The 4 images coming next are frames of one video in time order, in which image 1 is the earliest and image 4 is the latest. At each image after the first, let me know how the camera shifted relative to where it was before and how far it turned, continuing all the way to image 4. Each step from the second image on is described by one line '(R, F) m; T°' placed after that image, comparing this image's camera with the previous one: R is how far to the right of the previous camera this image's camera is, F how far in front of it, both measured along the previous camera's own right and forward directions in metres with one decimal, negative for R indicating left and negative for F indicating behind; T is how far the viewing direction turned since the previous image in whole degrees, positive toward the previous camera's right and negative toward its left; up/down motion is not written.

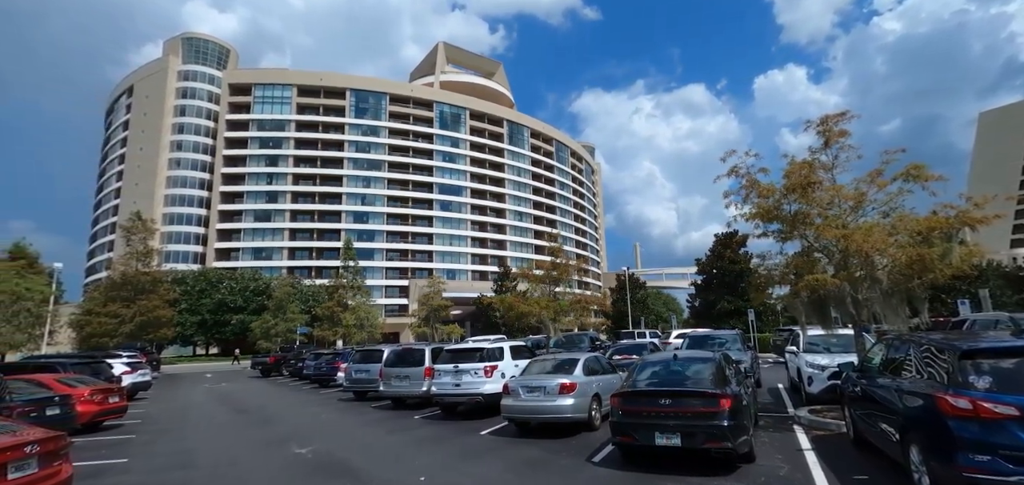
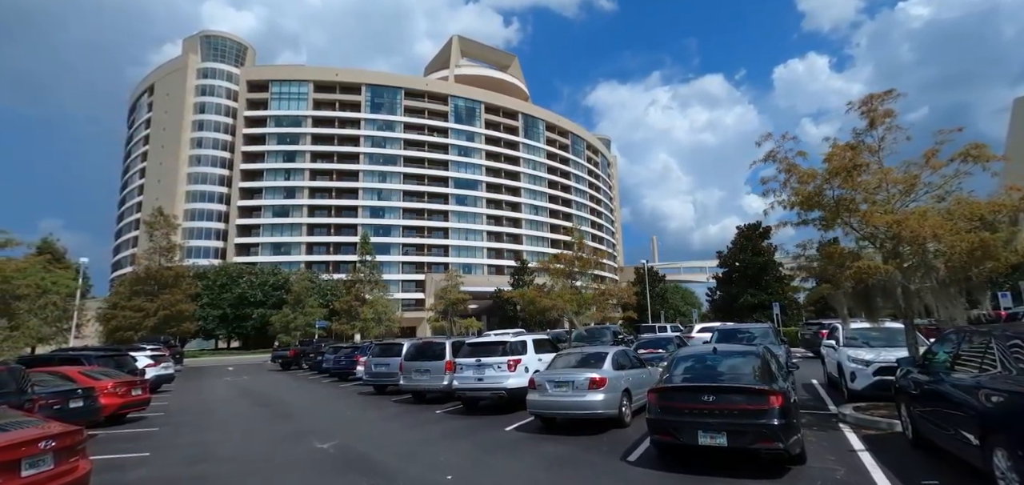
(-0.2, +0.4) m; -2°
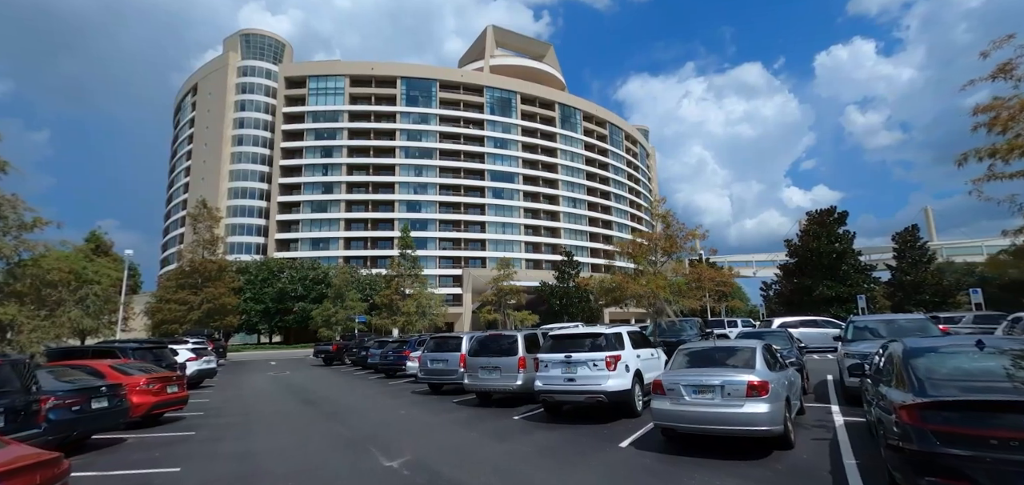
(-1.3, +2.2) m; -4°
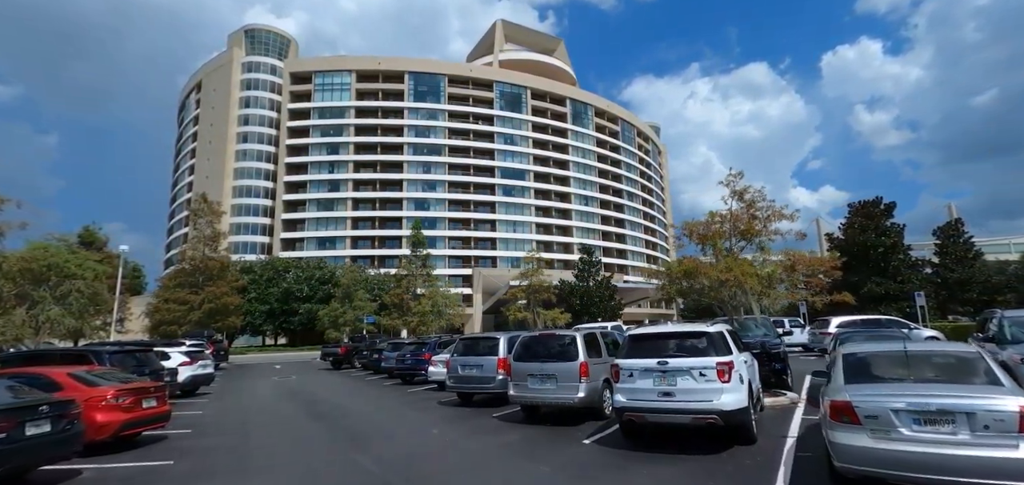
(-1.1, +2.5) m; -1°
